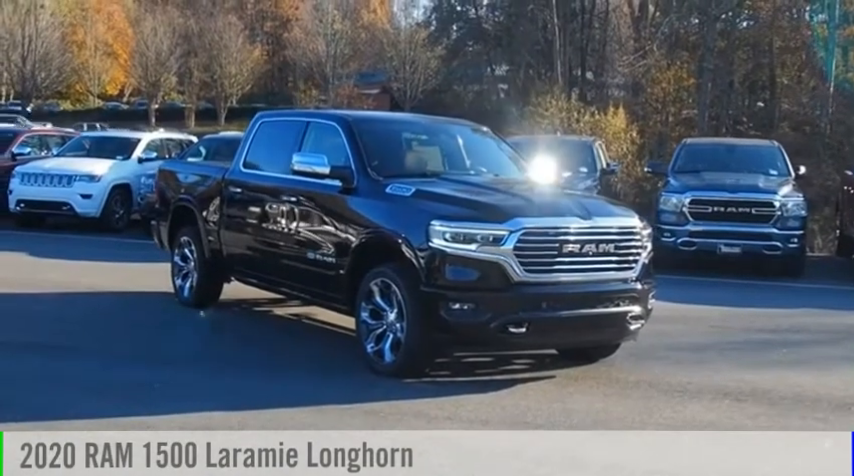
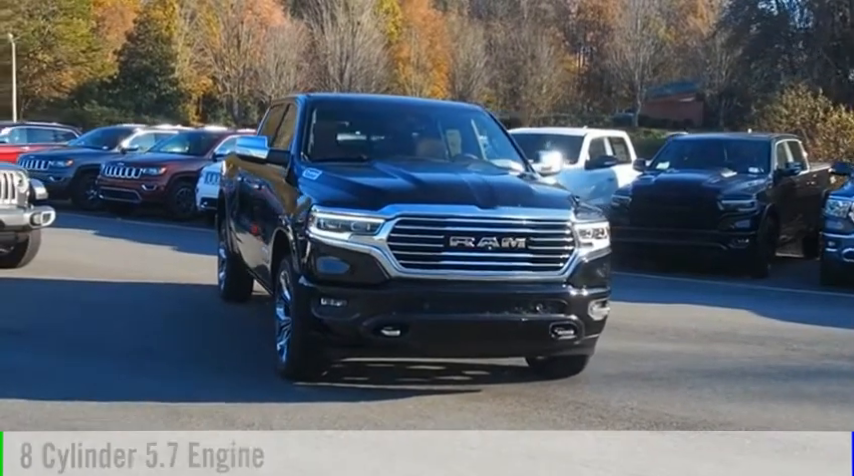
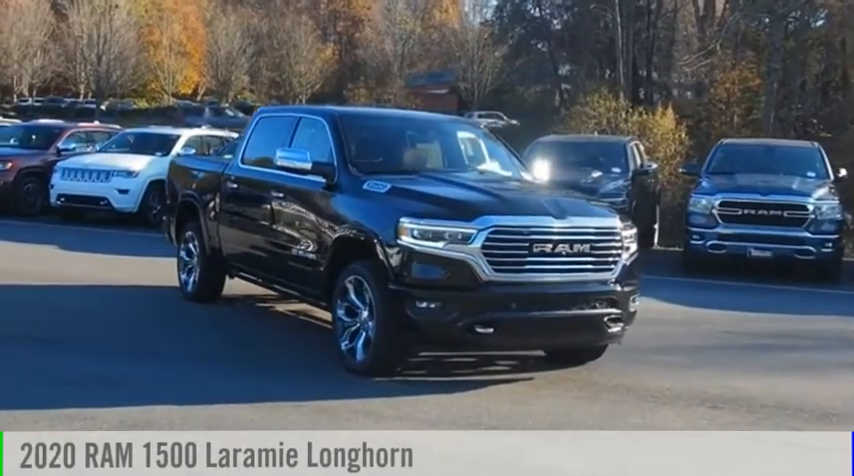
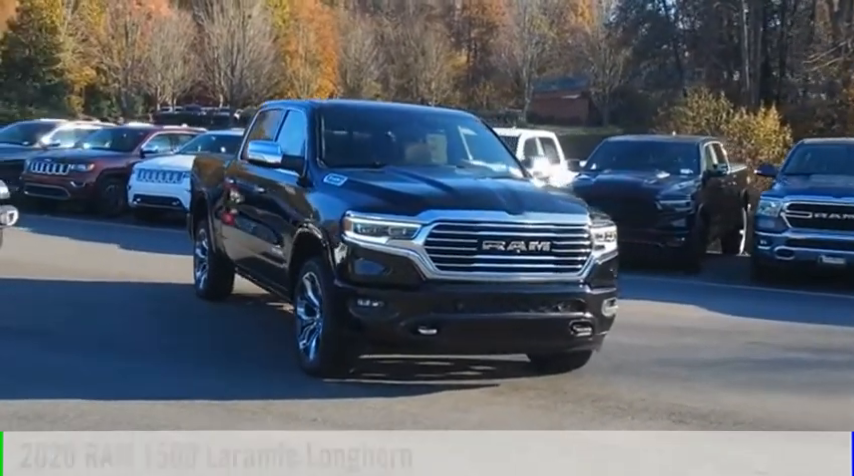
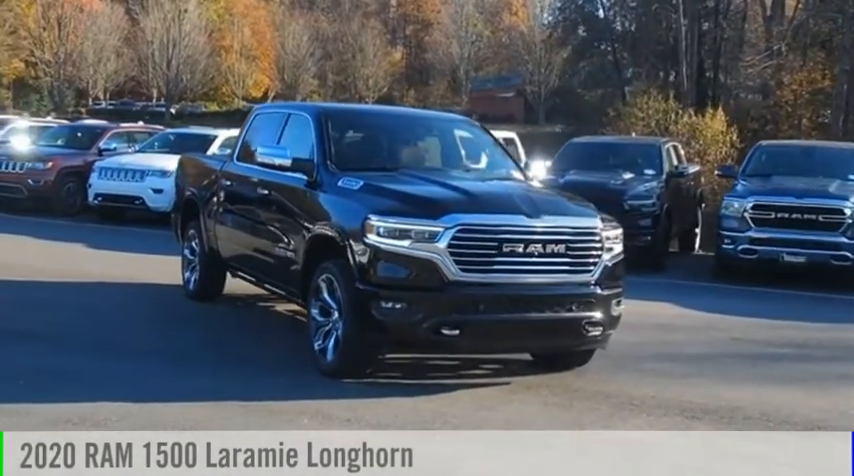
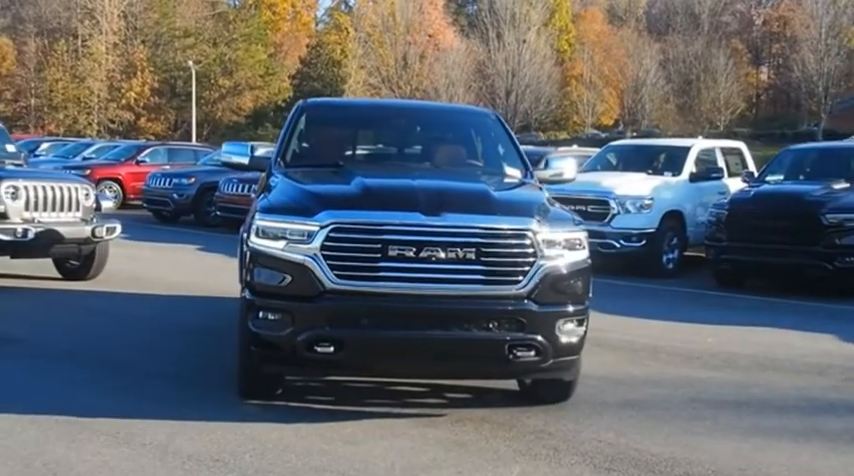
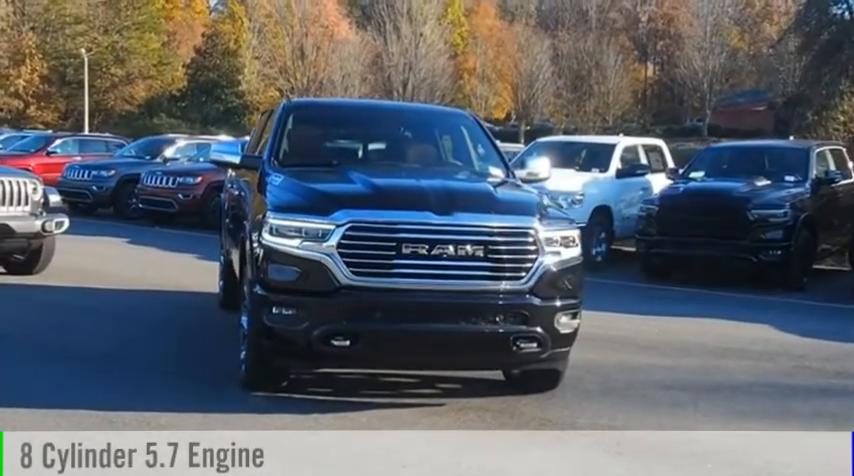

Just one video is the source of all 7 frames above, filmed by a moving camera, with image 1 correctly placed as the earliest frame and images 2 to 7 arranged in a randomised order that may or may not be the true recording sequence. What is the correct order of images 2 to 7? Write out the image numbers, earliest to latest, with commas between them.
3, 5, 4, 2, 7, 6
